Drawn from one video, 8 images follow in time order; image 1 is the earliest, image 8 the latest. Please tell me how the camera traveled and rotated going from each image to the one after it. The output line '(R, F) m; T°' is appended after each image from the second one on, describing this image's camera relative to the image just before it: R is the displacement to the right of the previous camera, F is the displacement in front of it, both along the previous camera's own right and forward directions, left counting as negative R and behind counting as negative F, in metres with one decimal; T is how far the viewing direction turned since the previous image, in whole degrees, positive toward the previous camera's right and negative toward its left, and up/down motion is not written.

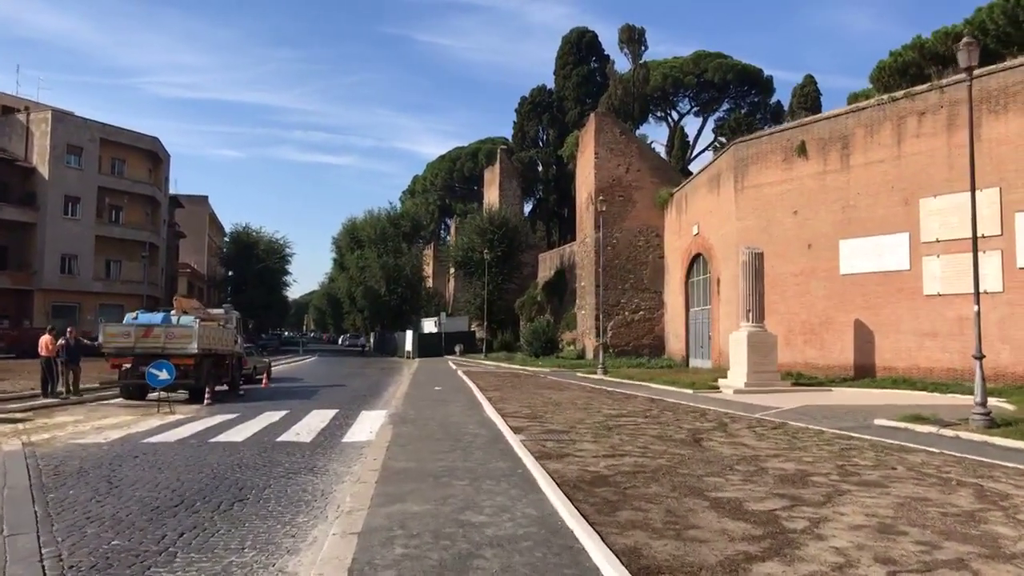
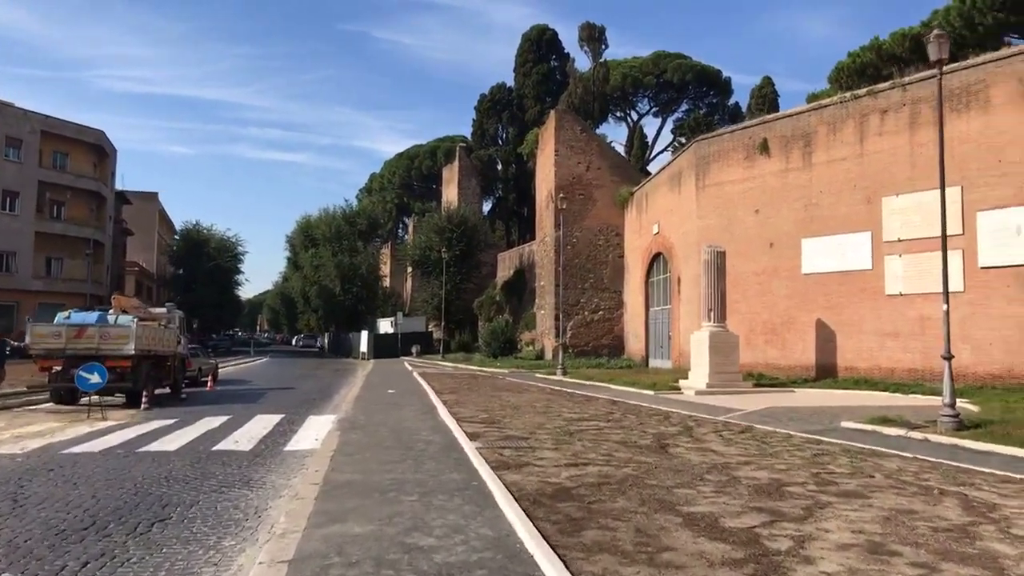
(0.0, +0.7) m; +3°
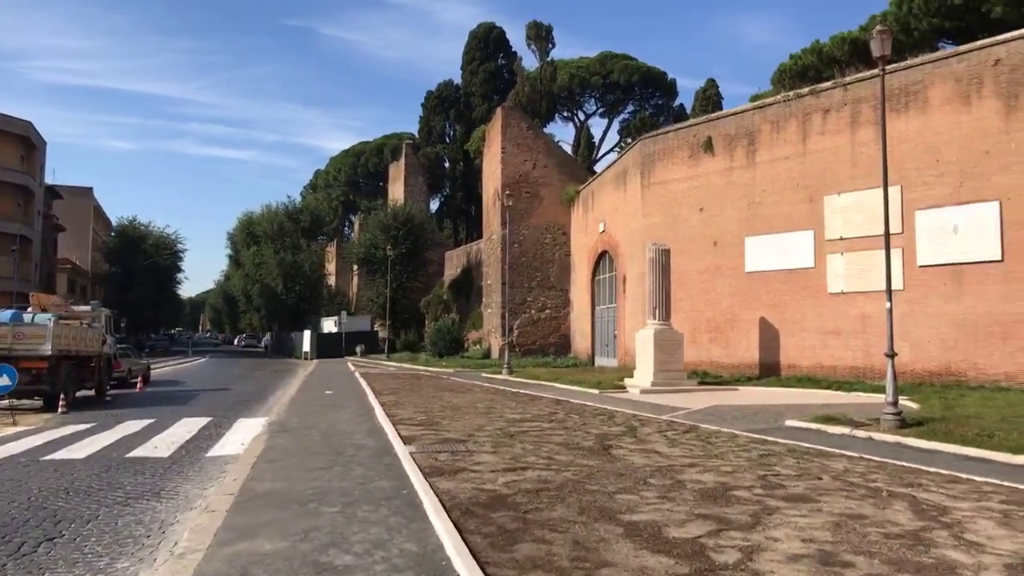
(+0.2, +0.5) m; +4°
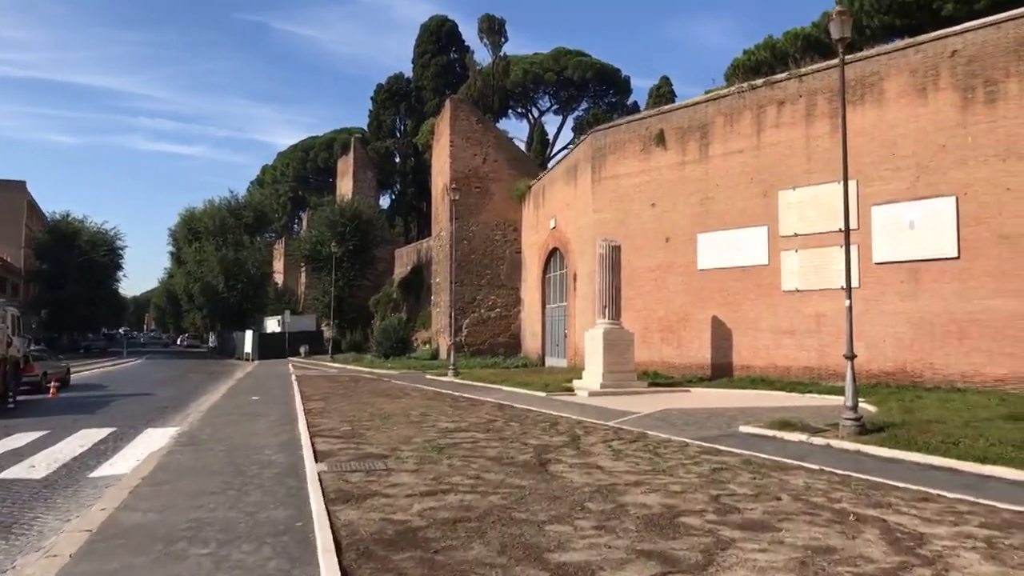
(+0.3, +1.1) m; +3°
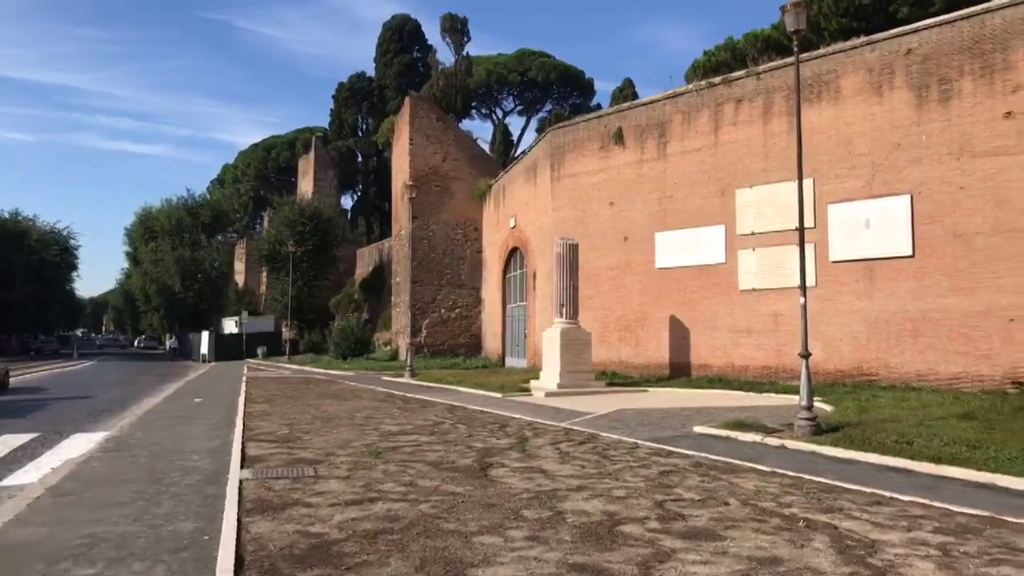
(+0.3, +0.5) m; +2°
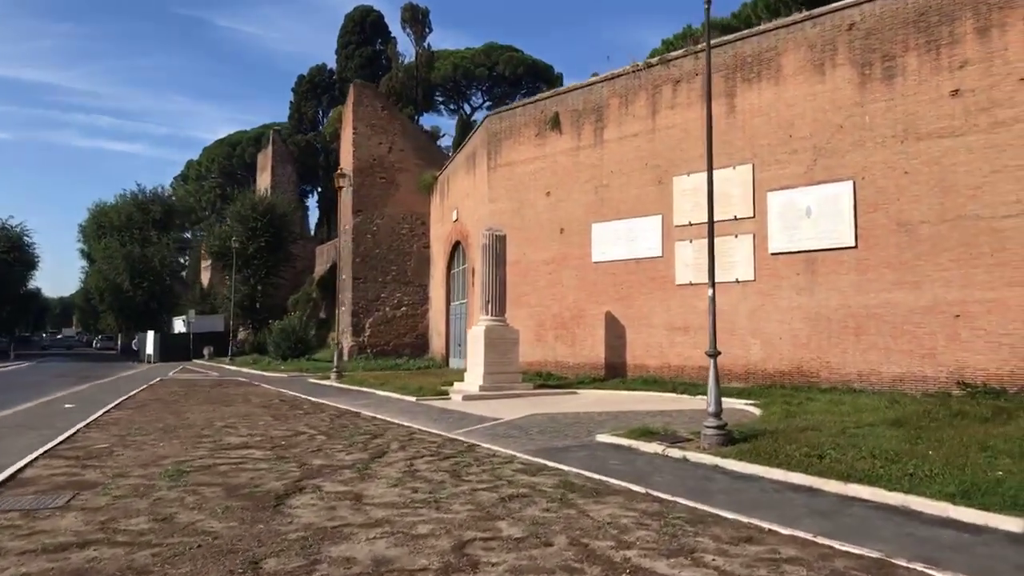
(+1.5, +1.5) m; +1°
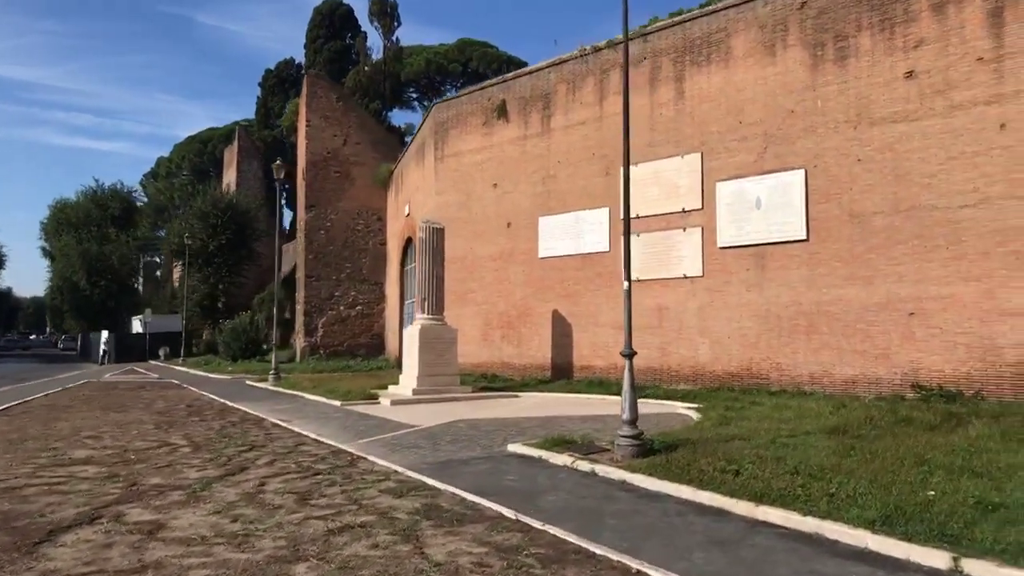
(+1.1, +1.2) m; +1°
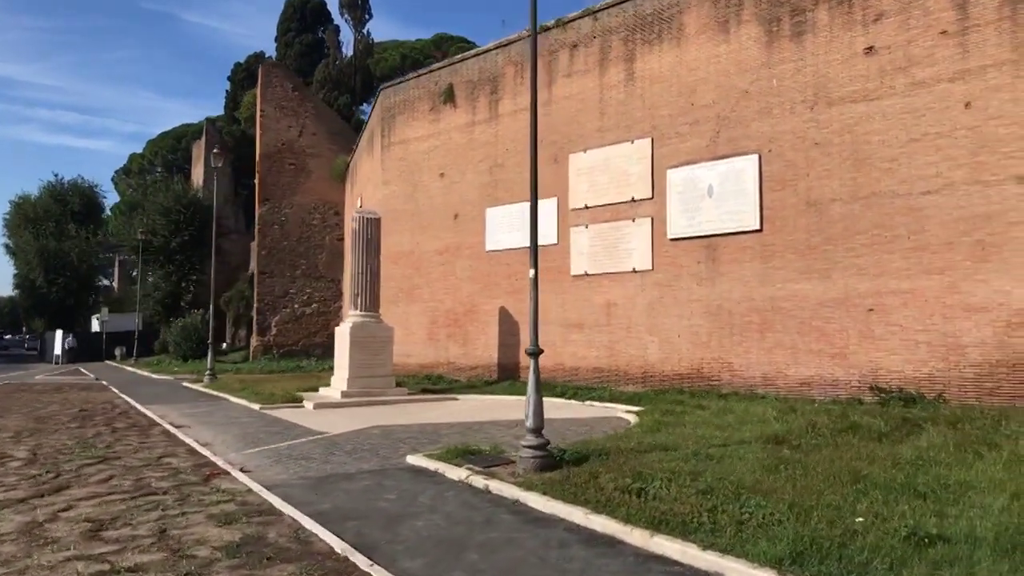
(+1.0, +1.2) m; +1°
